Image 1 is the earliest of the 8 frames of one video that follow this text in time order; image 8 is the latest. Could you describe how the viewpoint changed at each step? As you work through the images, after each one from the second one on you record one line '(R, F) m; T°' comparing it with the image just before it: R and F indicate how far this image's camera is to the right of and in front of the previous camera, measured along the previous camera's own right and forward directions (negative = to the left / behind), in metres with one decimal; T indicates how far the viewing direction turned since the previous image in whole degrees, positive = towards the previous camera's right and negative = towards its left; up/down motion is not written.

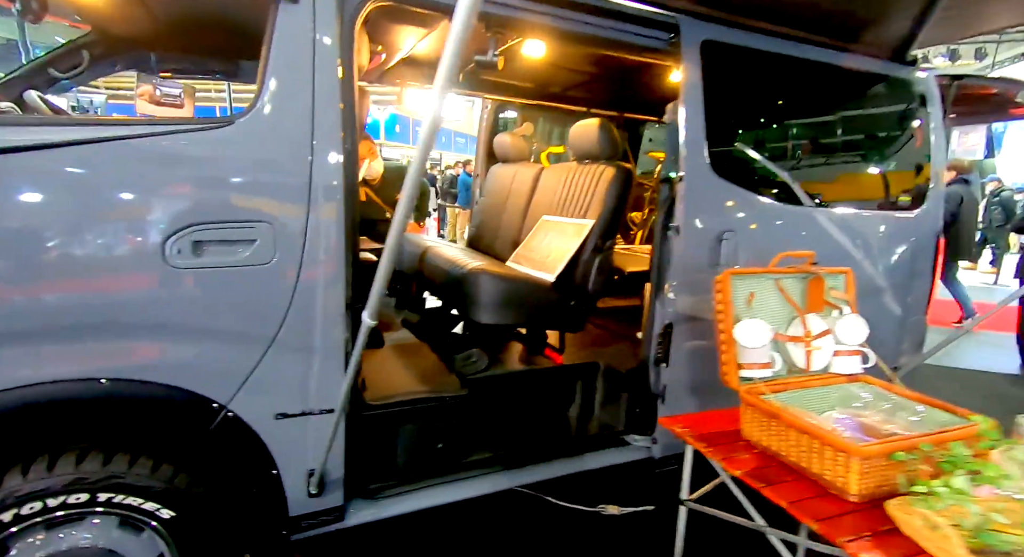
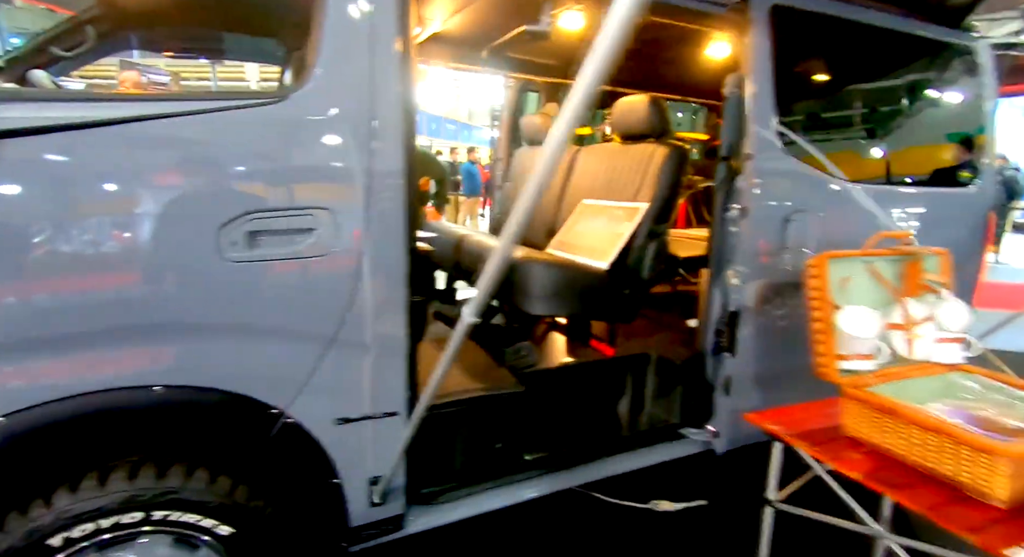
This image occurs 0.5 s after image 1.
(-0.2, +0.1) m; 0°
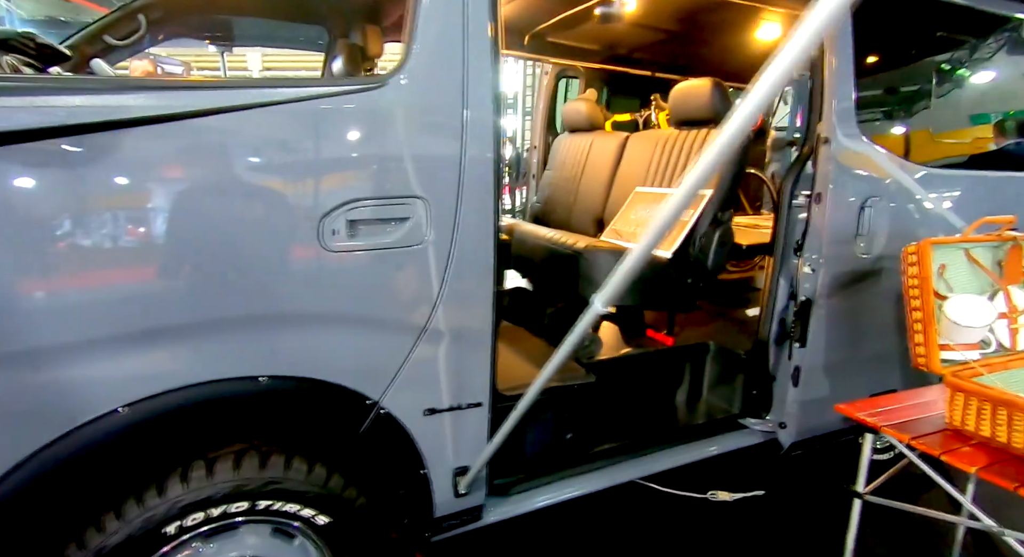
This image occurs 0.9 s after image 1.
(-0.2, 0.0) m; -1°
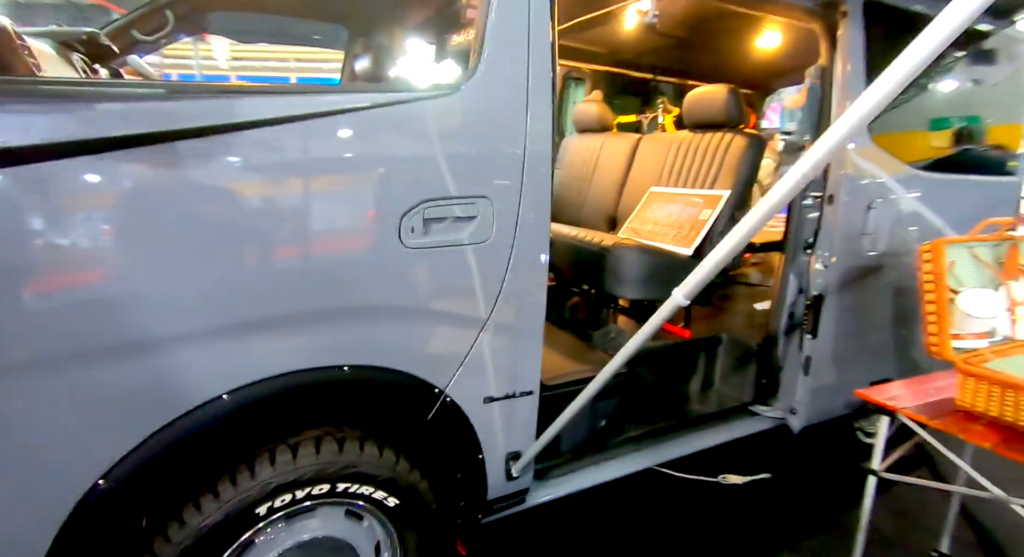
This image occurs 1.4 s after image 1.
(-0.2, -0.1) m; +3°
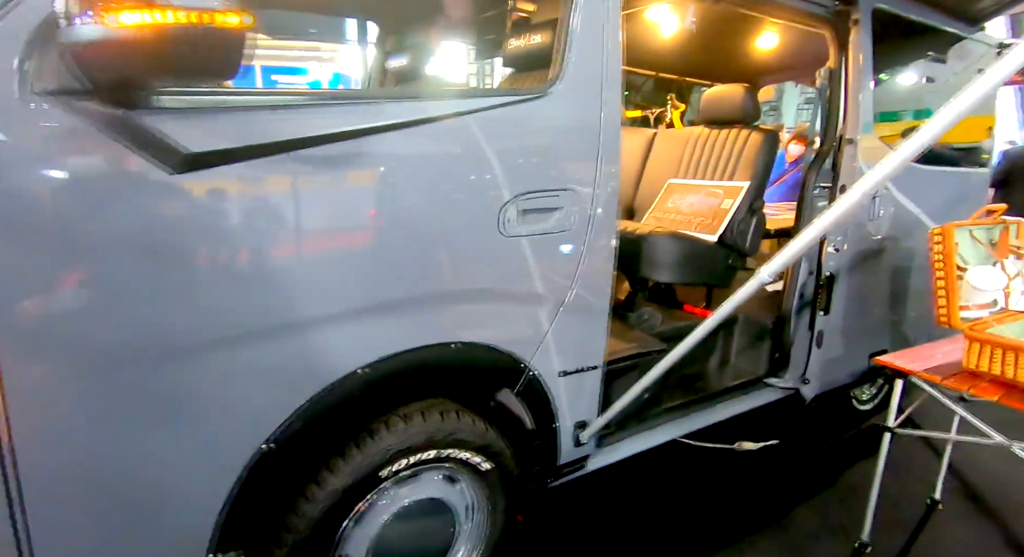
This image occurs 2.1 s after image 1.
(-0.3, -0.1) m; +4°
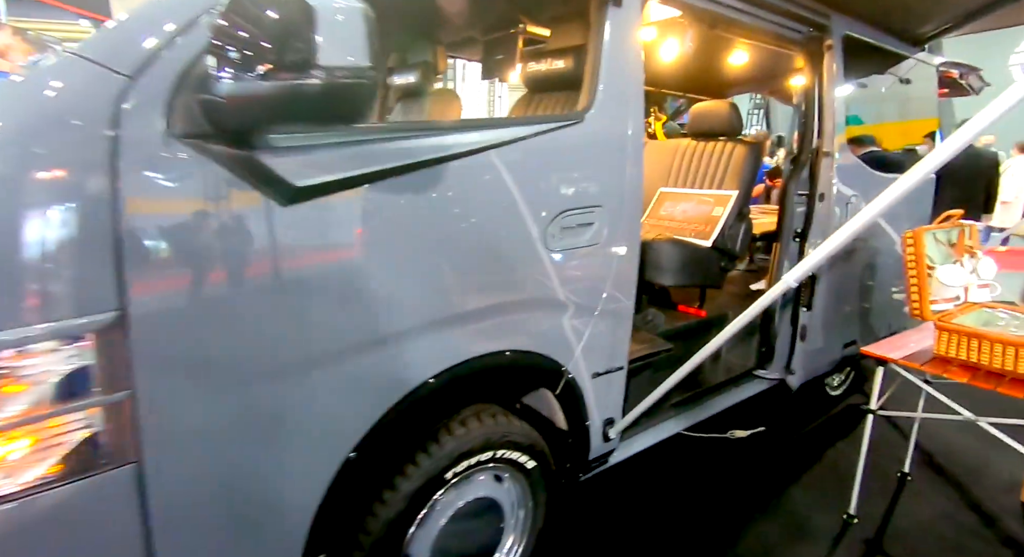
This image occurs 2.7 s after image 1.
(-0.2, -0.1) m; +5°
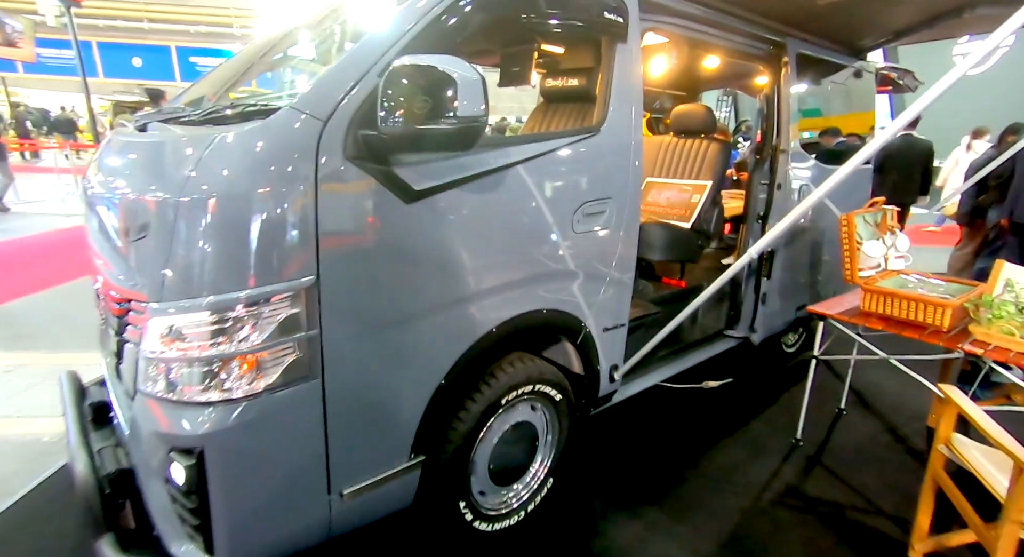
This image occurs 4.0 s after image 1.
(-0.2, -0.5) m; +3°
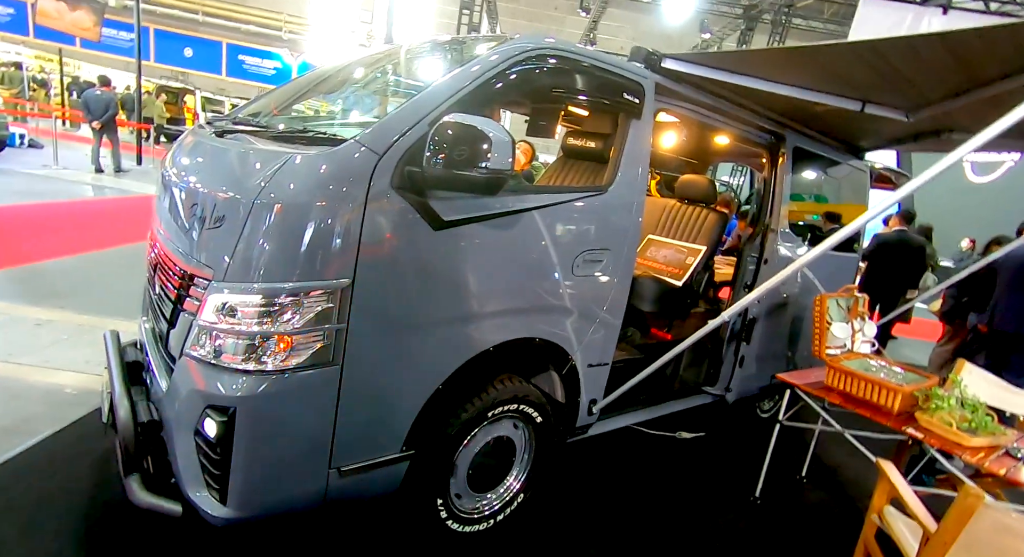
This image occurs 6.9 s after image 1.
(0.0, -0.3) m; -1°
